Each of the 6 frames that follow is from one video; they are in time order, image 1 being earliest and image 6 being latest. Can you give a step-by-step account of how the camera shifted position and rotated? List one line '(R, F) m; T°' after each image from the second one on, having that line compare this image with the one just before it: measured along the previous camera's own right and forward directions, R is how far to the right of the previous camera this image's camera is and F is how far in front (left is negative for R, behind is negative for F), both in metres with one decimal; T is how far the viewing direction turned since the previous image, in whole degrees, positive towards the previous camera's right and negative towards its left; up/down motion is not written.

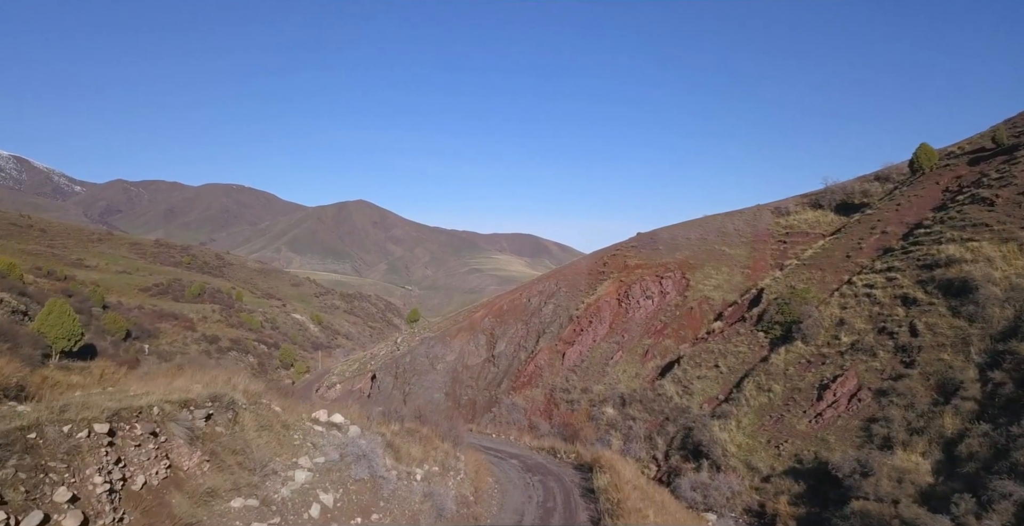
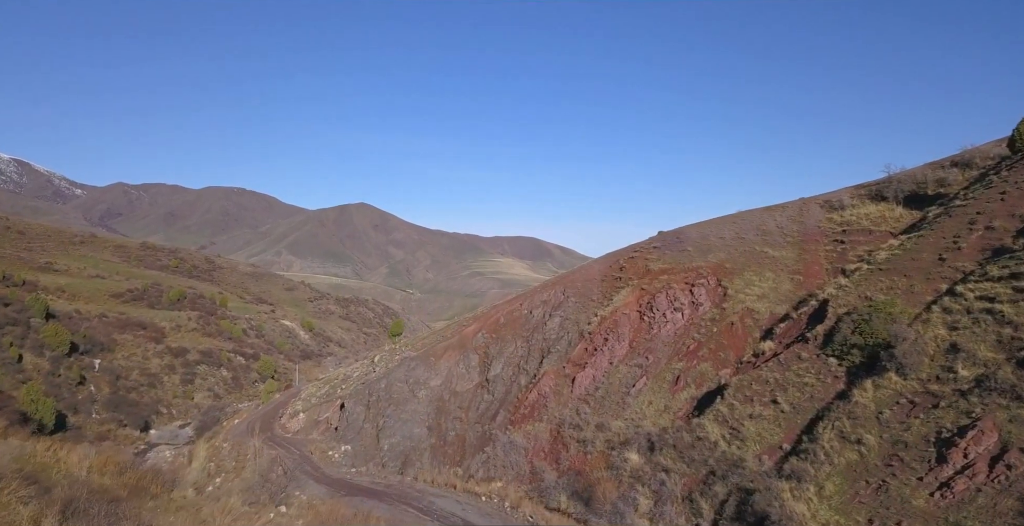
(+0.2, +6.4) m; 0°
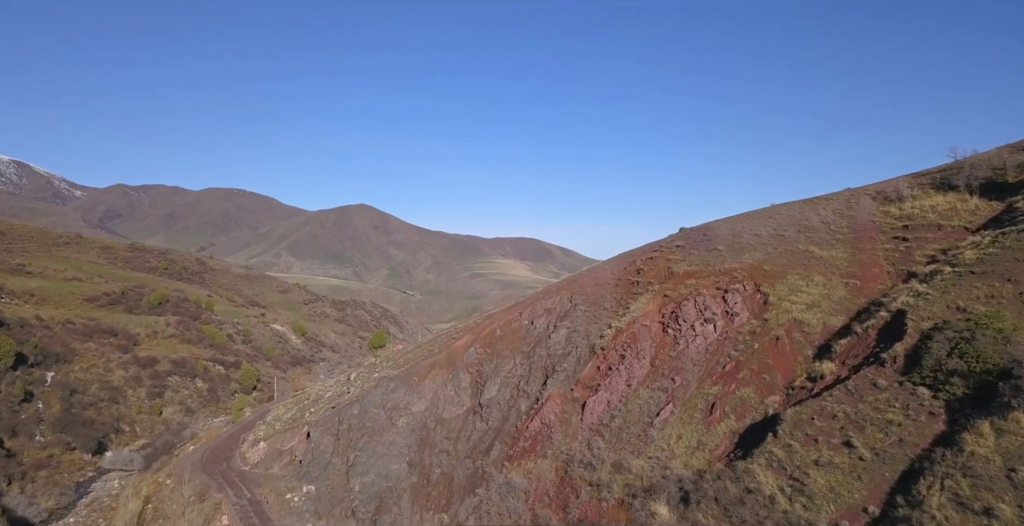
(+0.1, +4.9) m; 0°
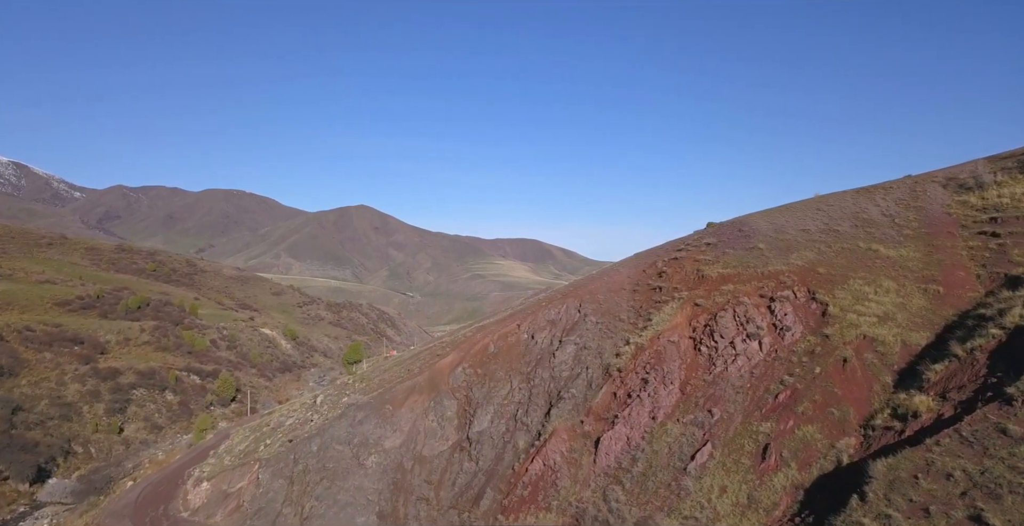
(+0.2, +4.8) m; 0°
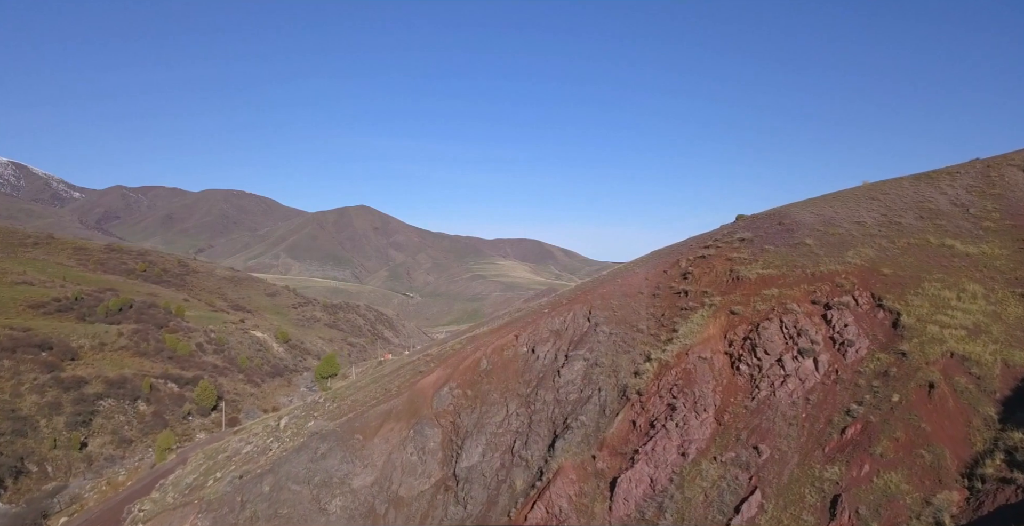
(+0.1, +3.7) m; 0°
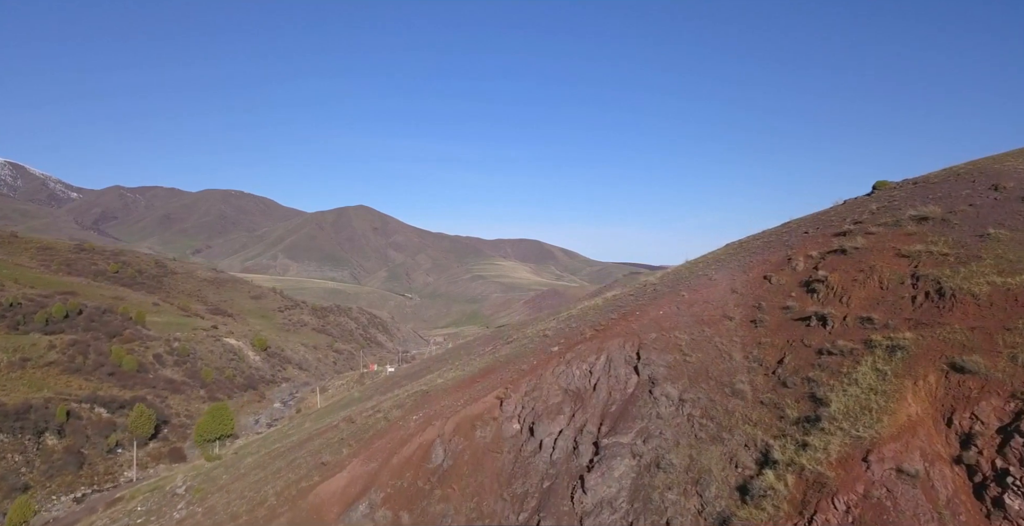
(+0.4, +9.2) m; 0°
